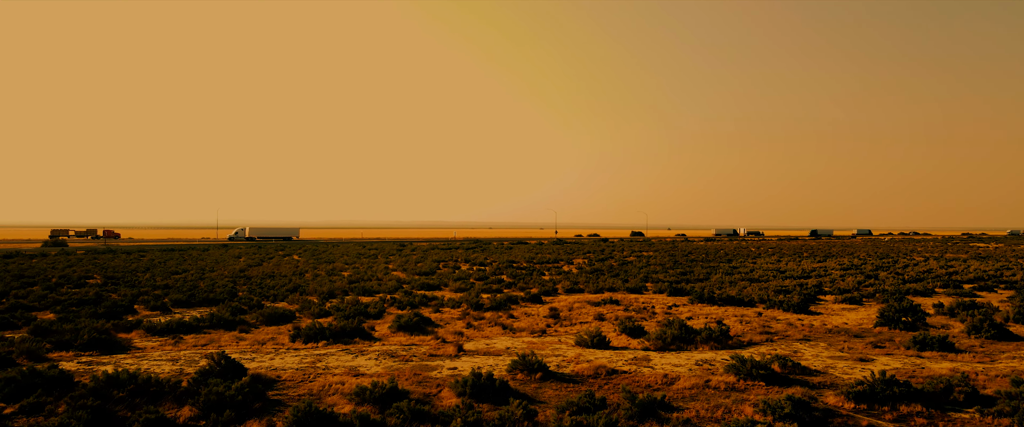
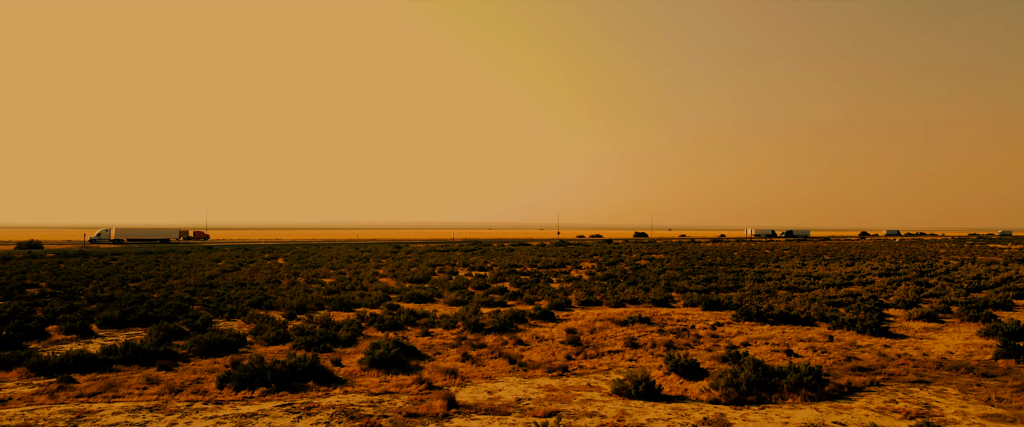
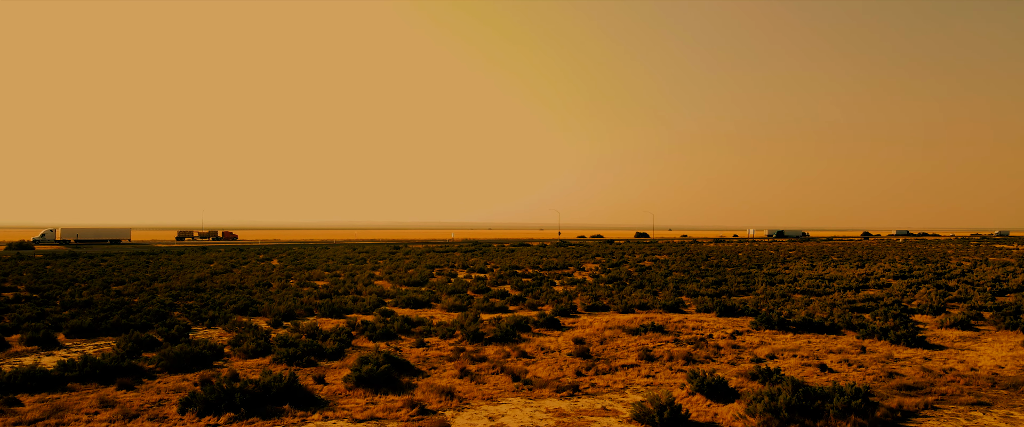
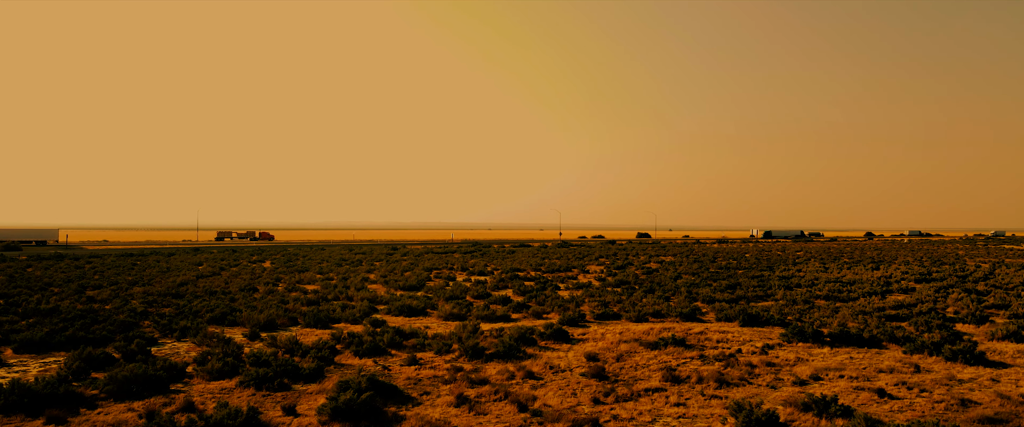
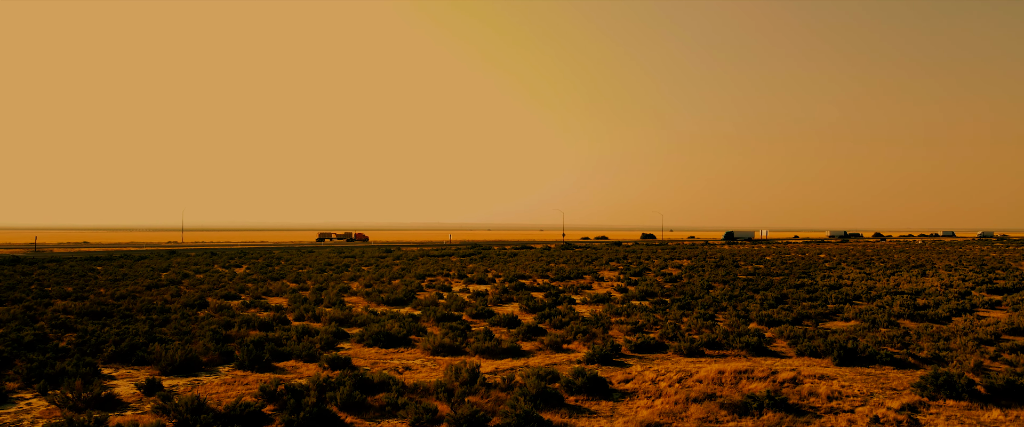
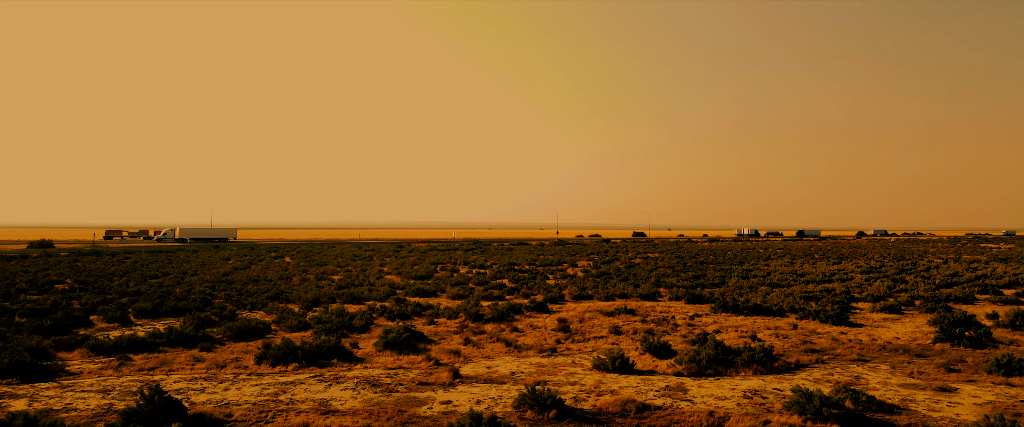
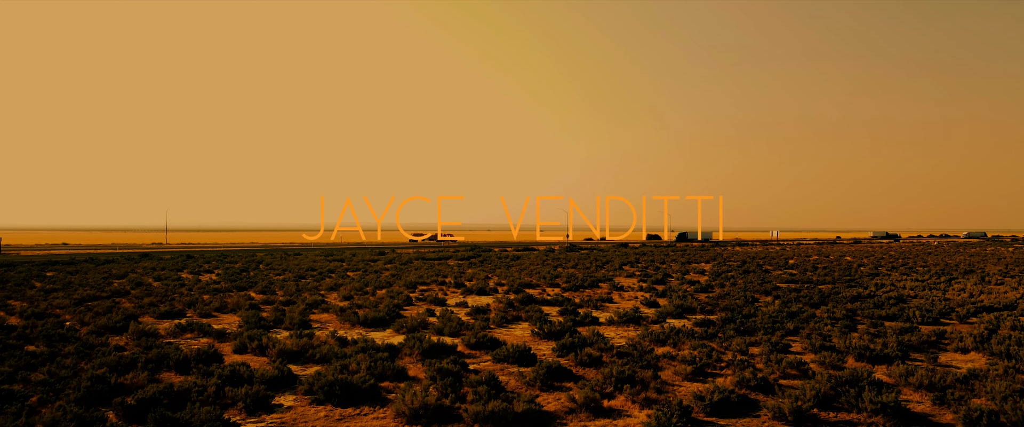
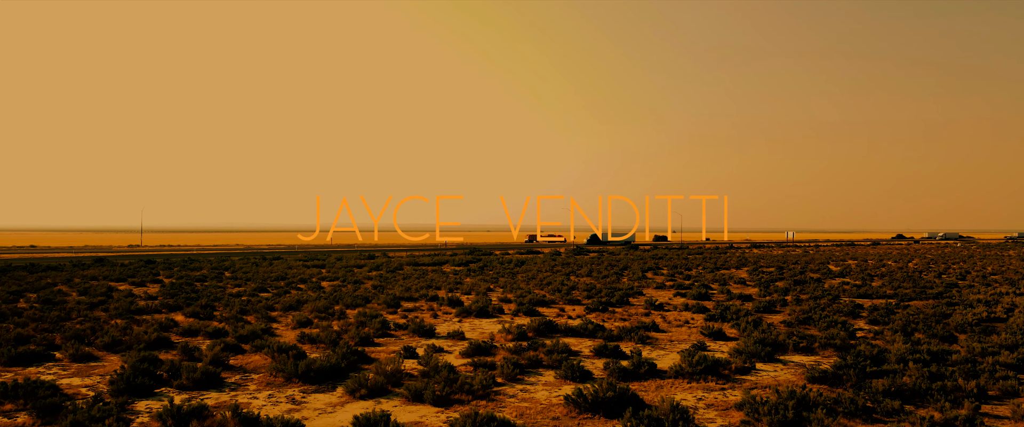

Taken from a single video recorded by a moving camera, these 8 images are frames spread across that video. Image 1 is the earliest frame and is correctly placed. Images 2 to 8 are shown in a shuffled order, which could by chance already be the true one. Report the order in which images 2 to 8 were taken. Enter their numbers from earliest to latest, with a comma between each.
6, 2, 3, 4, 5, 7, 8
